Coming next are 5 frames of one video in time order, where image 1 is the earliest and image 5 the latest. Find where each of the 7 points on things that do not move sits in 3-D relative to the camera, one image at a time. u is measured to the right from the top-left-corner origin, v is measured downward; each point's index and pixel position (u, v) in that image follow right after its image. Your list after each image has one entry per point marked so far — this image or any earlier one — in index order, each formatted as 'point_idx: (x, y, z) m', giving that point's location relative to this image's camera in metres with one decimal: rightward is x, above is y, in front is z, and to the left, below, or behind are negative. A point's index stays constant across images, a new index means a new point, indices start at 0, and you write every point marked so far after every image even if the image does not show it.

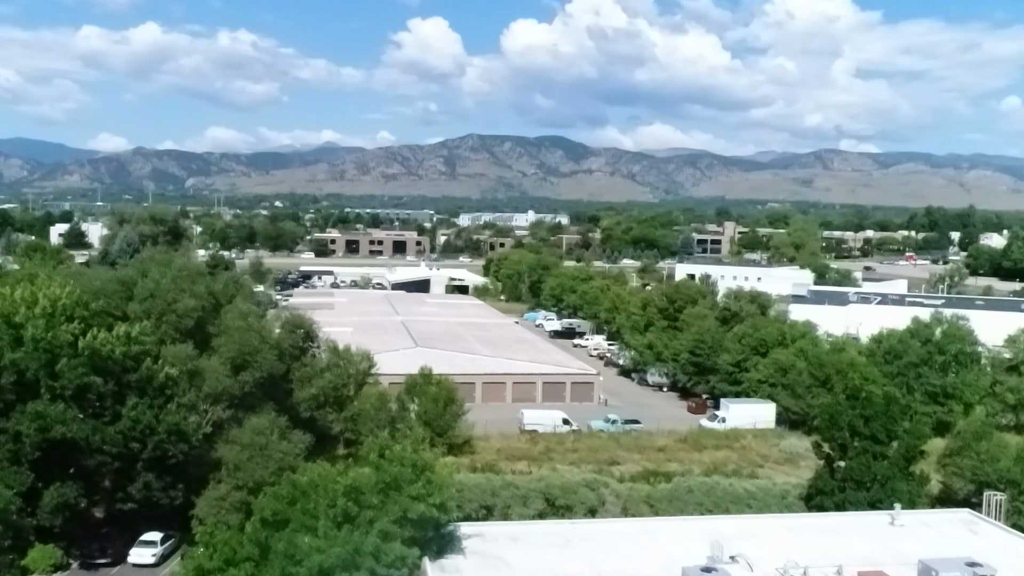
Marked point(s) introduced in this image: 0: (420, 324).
0: (-1.5, -0.6, +16.0) m
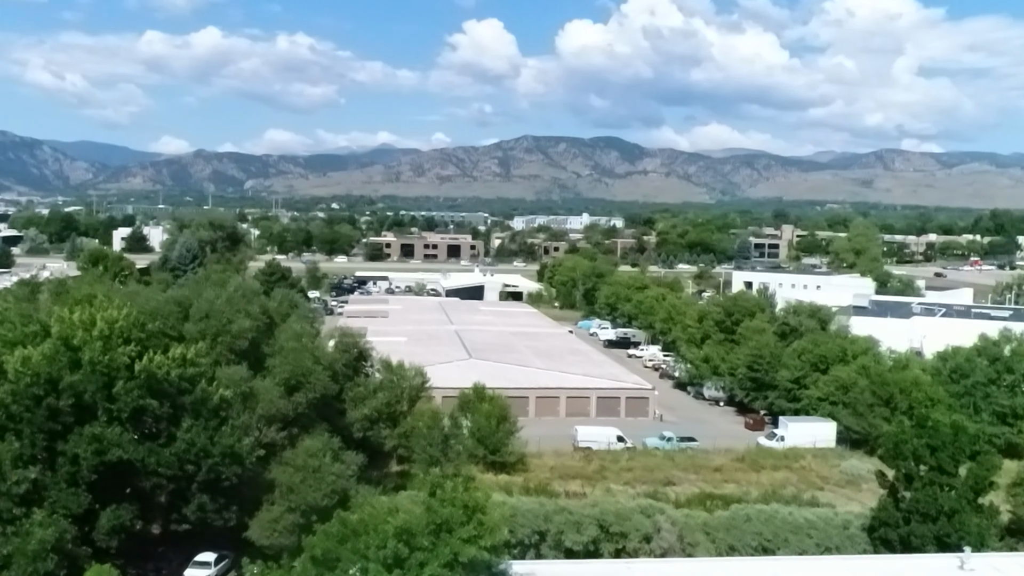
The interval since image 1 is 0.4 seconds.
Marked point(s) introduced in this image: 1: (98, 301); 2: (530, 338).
0: (-0.6, -0.7, +16.0) m
1: (-2.7, -0.1, +6.6) m
2: (+0.3, -0.8, +15.9) m
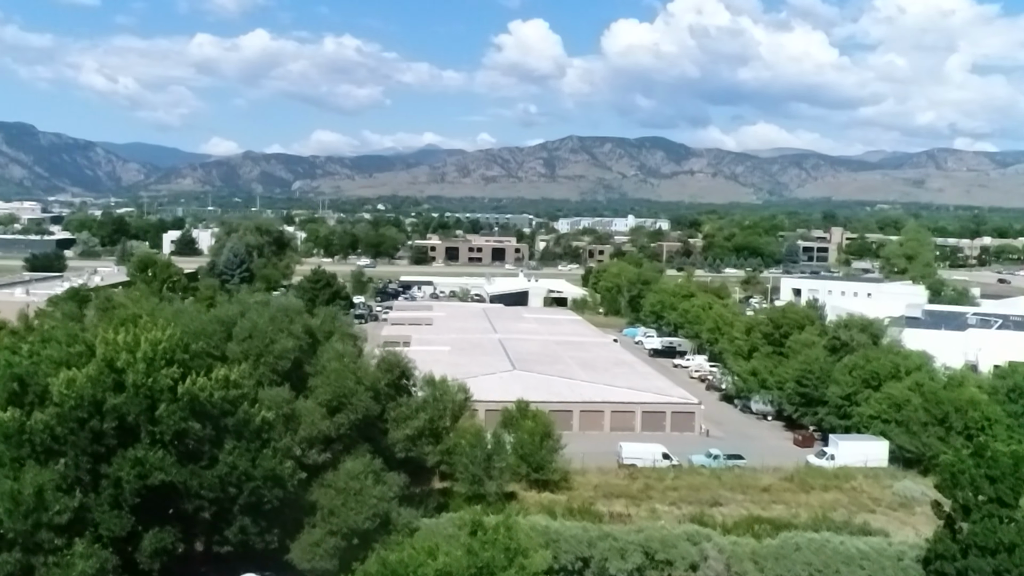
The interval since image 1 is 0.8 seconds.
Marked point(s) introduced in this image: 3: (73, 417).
0: (+0.1, -0.9, +15.9) m
1: (-2.4, -0.2, +6.6) m
2: (+1.0, -0.9, +15.8) m
3: (-2.5, -0.7, +5.8) m
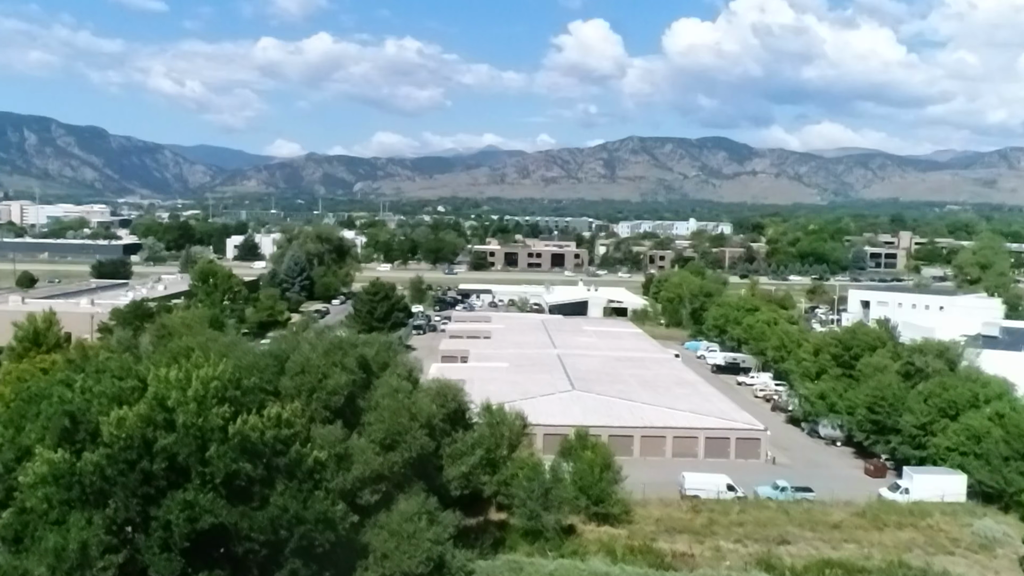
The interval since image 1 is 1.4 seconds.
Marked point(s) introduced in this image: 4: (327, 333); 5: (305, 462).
0: (+1.0, -1.1, +15.6) m
1: (-2.0, -0.4, +6.5) m
2: (+1.9, -1.2, +15.5) m
3: (-2.2, -0.9, +5.6) m
4: (-1.4, -0.3, +7.4) m
5: (-1.2, -1.0, +6.1) m
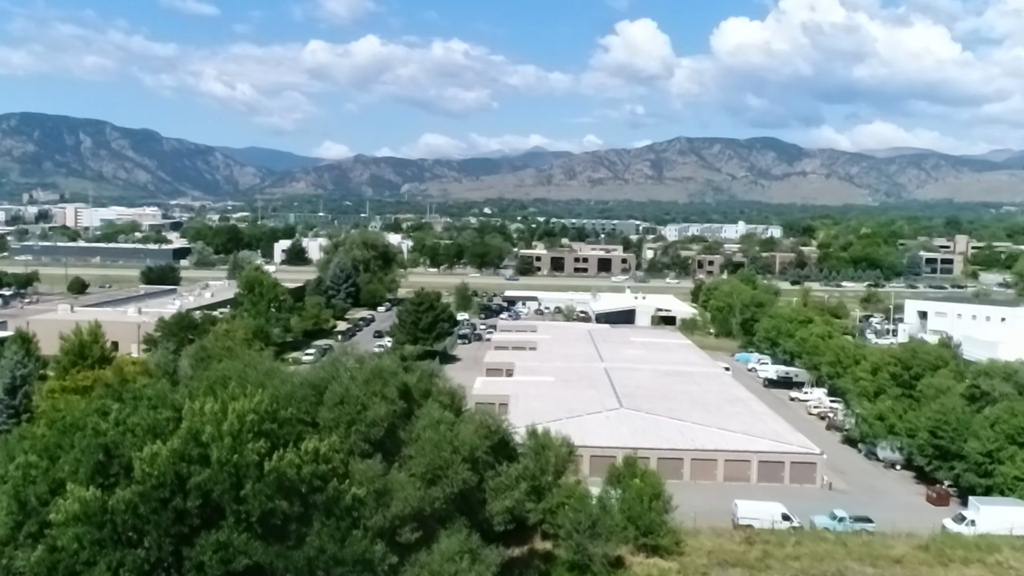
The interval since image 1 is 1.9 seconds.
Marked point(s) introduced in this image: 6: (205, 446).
0: (+1.7, -1.3, +15.3) m
1: (-1.8, -0.6, +6.3) m
2: (+2.6, -1.3, +15.1) m
3: (-1.9, -1.1, +5.5) m
4: (-1.0, -0.5, +7.2) m
5: (-1.0, -1.2, +5.9) m
6: (-1.7, -0.9, +5.7) m
